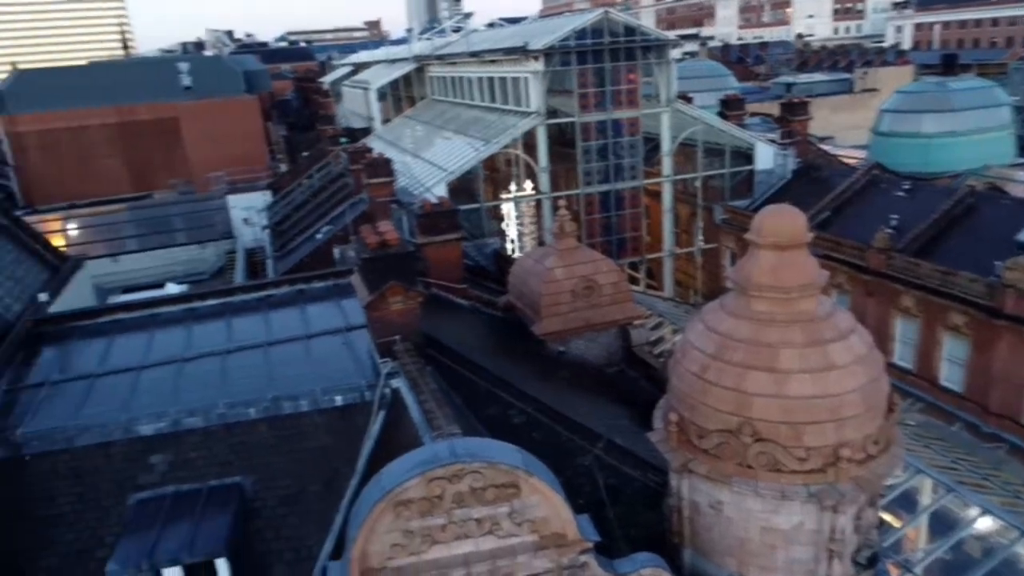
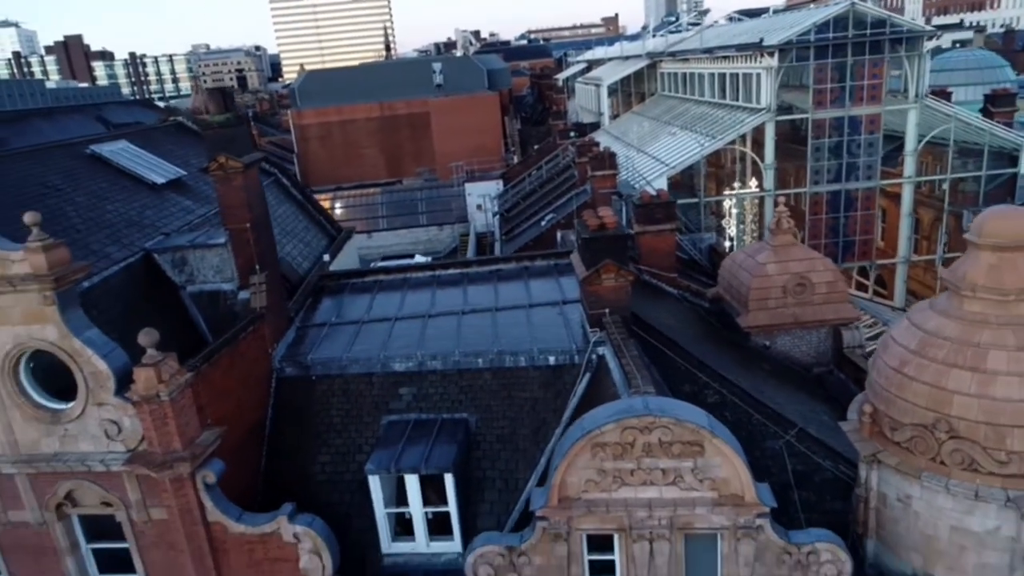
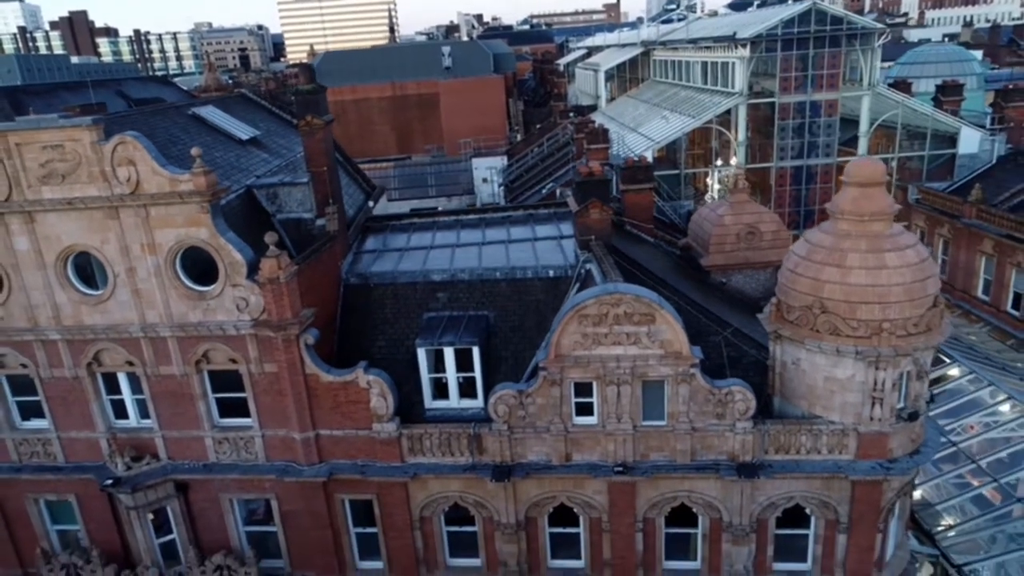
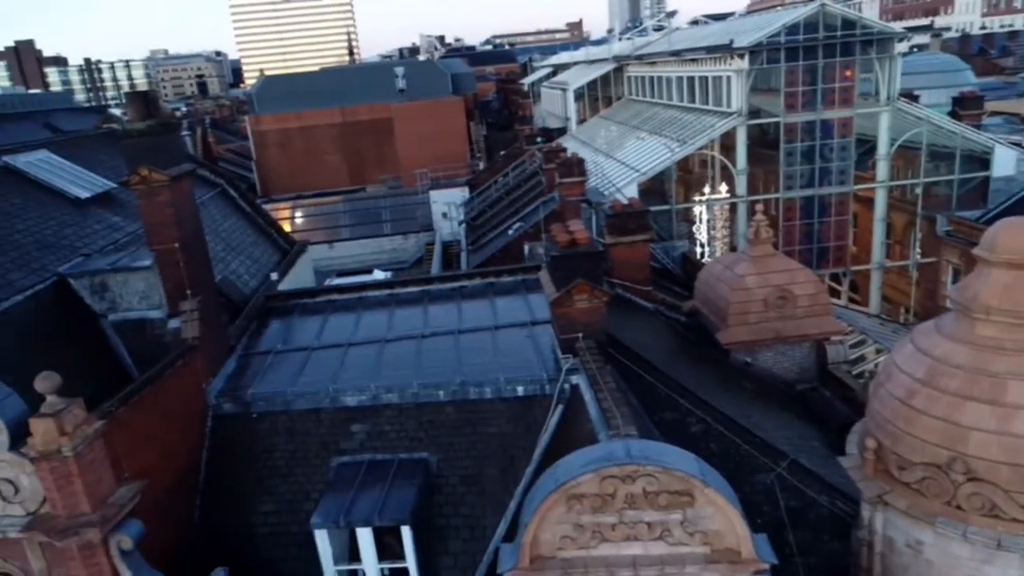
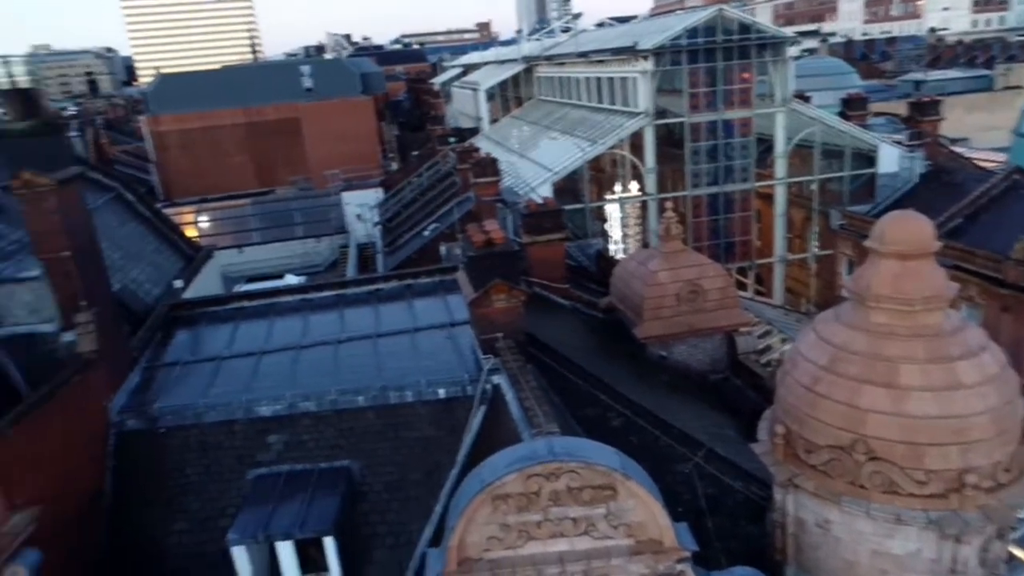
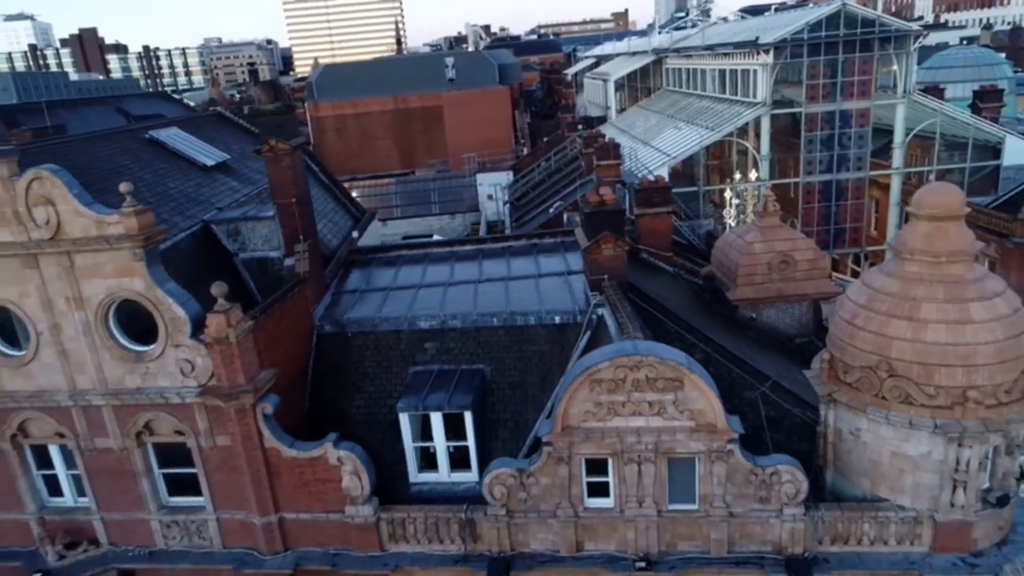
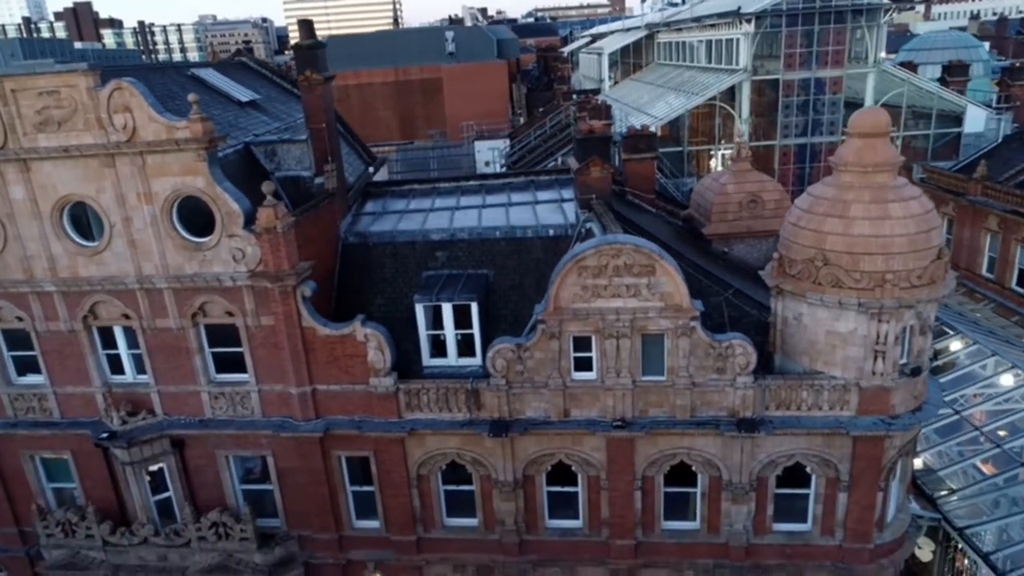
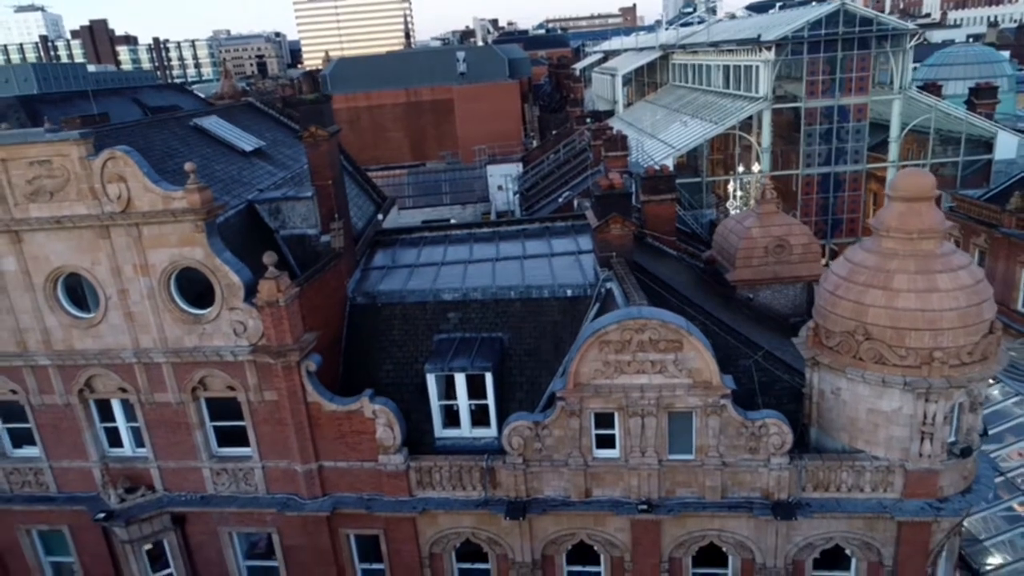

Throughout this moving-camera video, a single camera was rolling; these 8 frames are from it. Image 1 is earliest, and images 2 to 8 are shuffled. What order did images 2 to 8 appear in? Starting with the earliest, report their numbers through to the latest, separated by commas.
5, 4, 2, 6, 8, 3, 7
